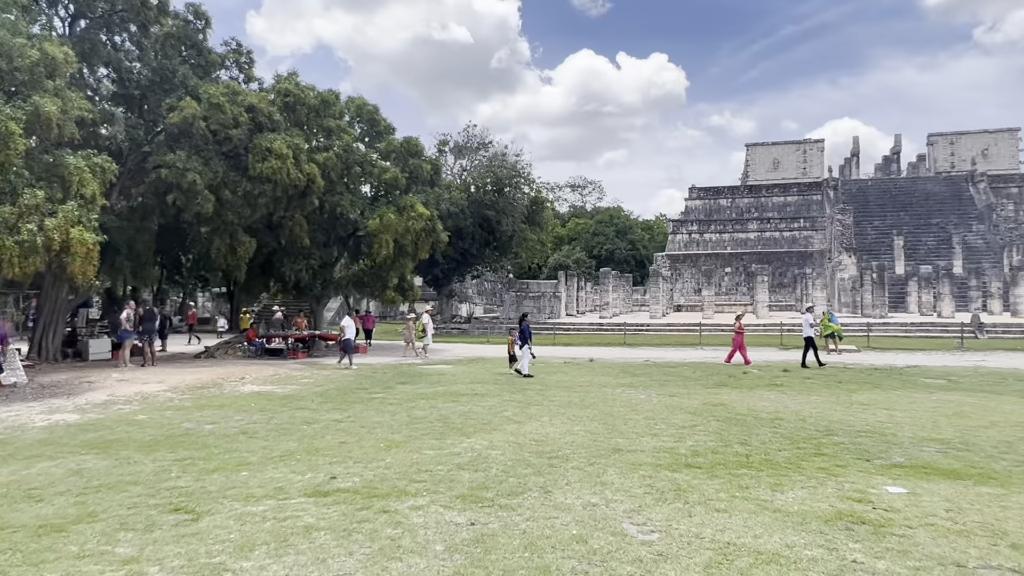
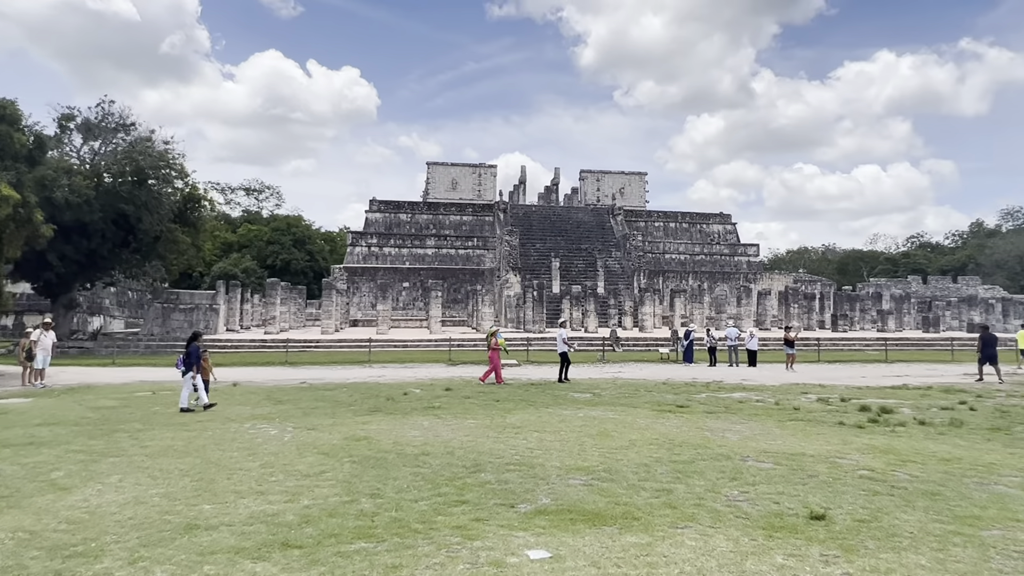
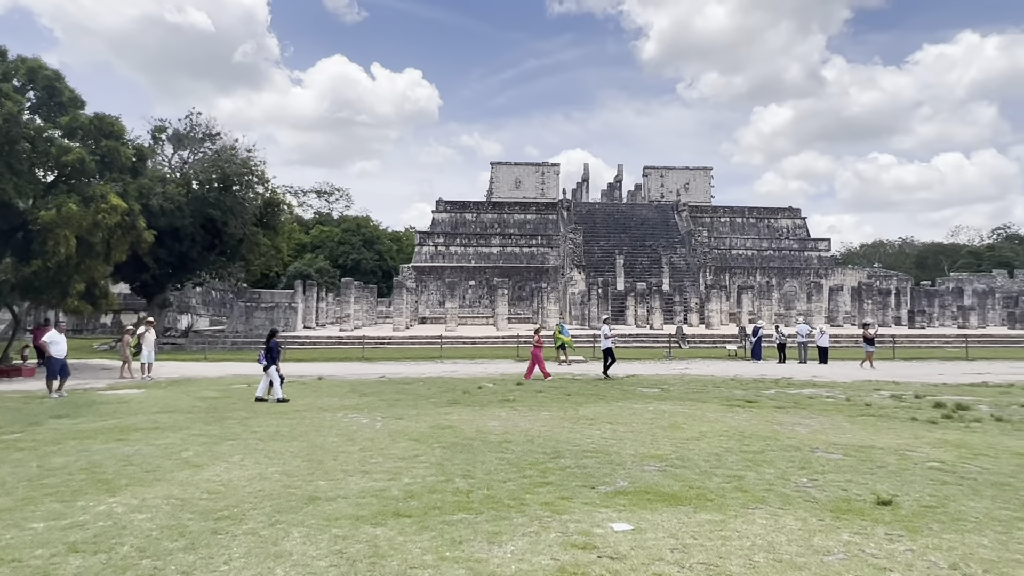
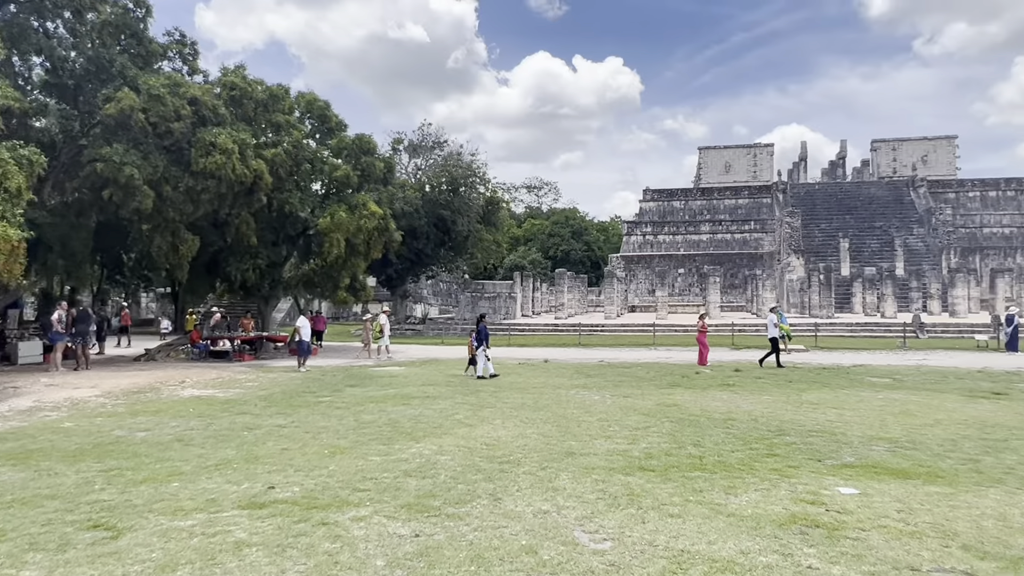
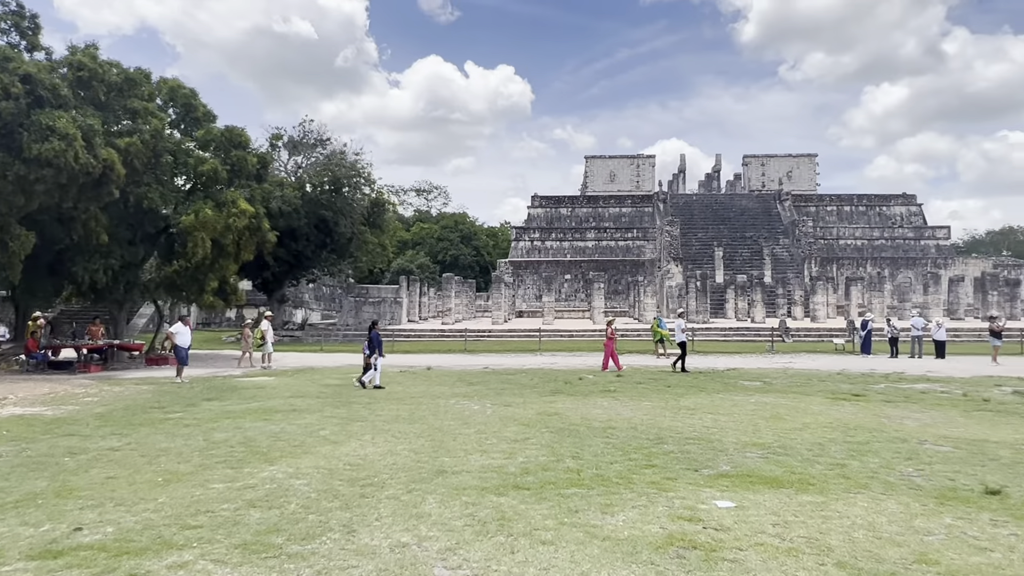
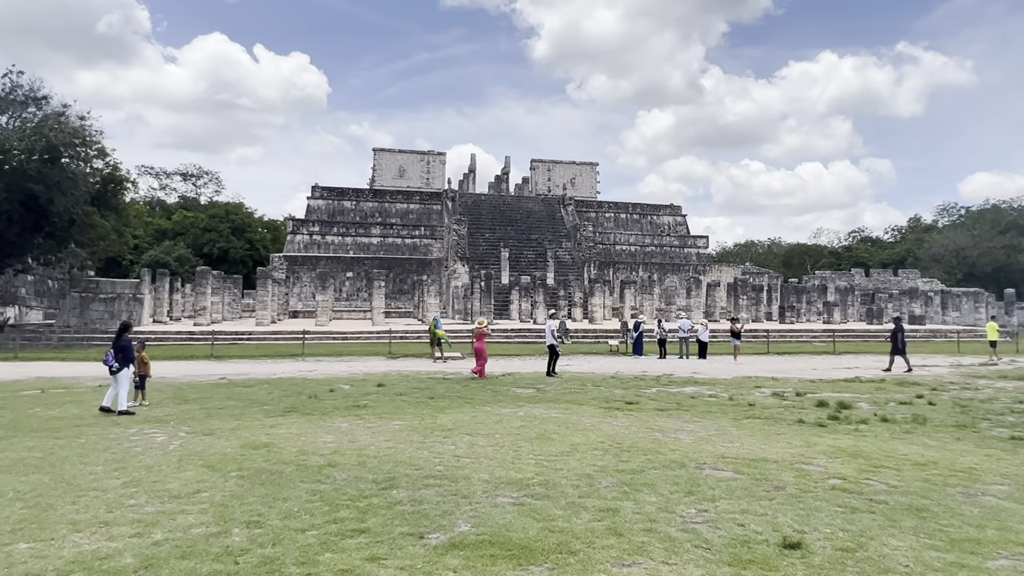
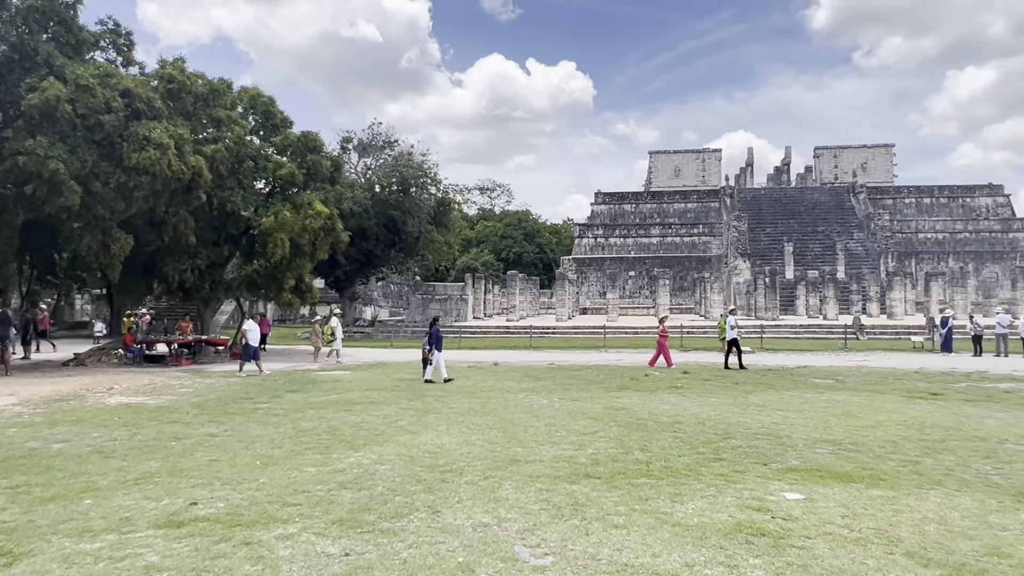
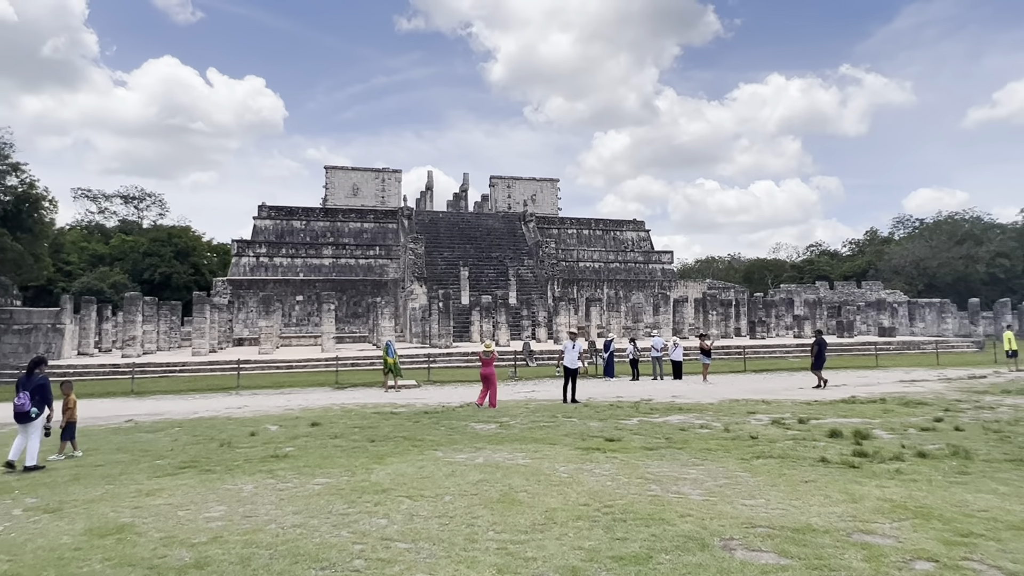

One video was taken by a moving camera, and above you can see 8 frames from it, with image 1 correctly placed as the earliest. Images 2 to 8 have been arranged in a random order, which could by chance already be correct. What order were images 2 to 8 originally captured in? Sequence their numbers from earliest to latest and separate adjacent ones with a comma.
4, 7, 5, 3, 2, 6, 8
